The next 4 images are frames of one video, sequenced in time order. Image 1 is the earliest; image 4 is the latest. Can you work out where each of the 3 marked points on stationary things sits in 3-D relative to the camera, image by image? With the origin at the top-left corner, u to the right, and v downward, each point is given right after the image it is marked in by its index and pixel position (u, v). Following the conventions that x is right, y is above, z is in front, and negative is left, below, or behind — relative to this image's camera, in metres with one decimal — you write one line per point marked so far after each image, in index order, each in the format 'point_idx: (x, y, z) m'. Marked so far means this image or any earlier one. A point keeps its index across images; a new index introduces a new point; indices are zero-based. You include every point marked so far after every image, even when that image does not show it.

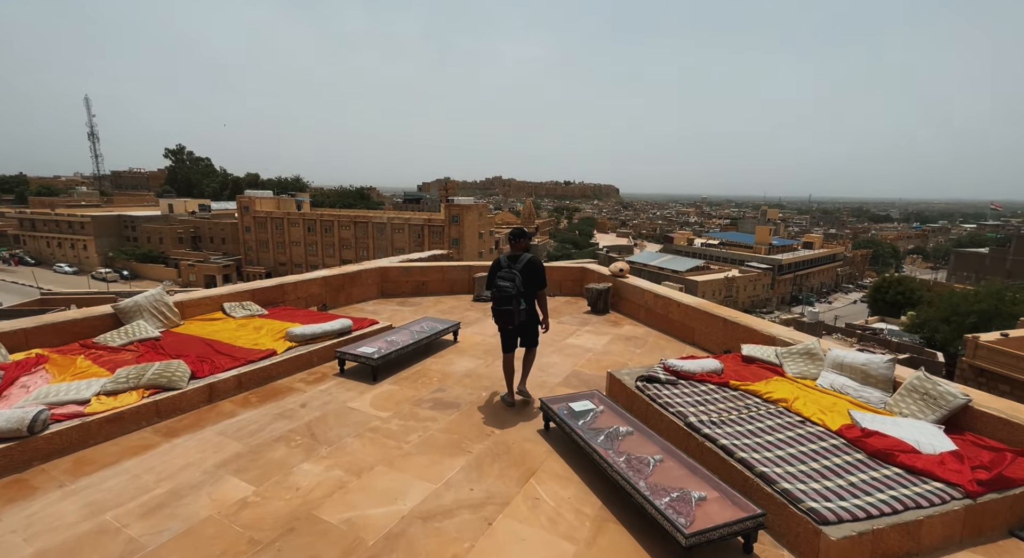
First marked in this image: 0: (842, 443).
0: (+1.8, -0.9, +2.7) m
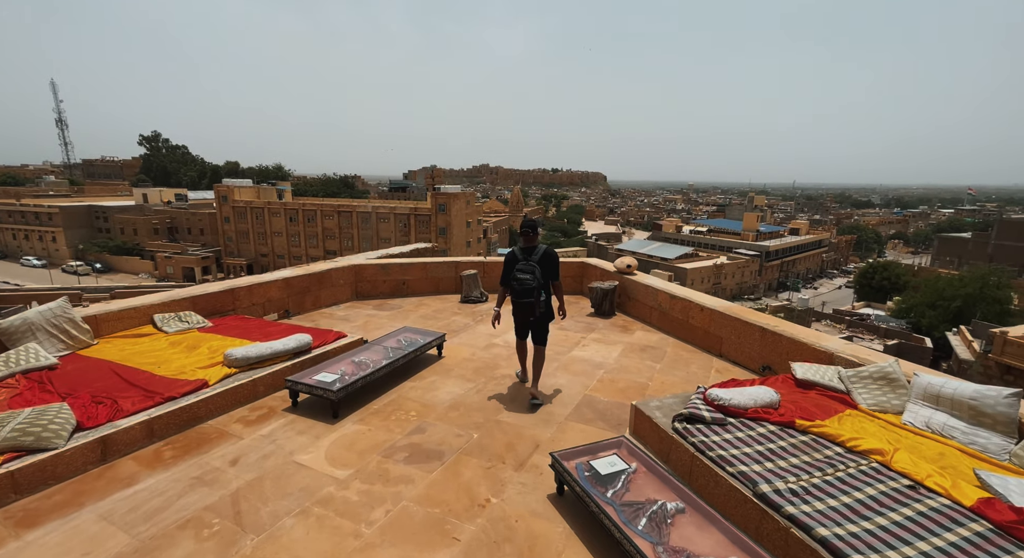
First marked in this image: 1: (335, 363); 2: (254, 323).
0: (+1.8, -0.9, +1.9) m
1: (-1.3, -0.6, +3.7) m
2: (-2.4, -0.4, +4.6) m
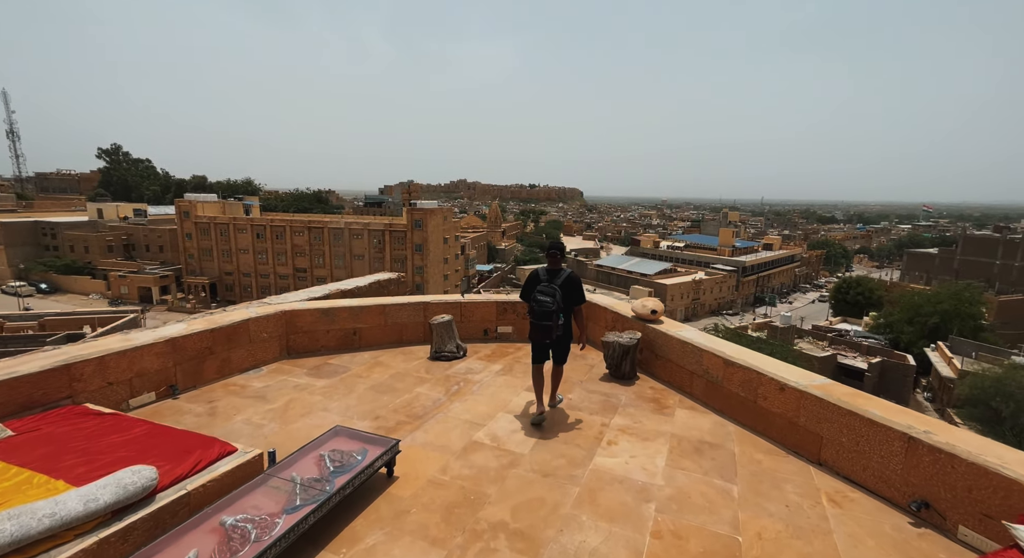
0: (+1.9, -1.3, +0.3) m
1: (-1.3, -1.0, +2.0) m
2: (-2.4, -0.8, +2.9) m
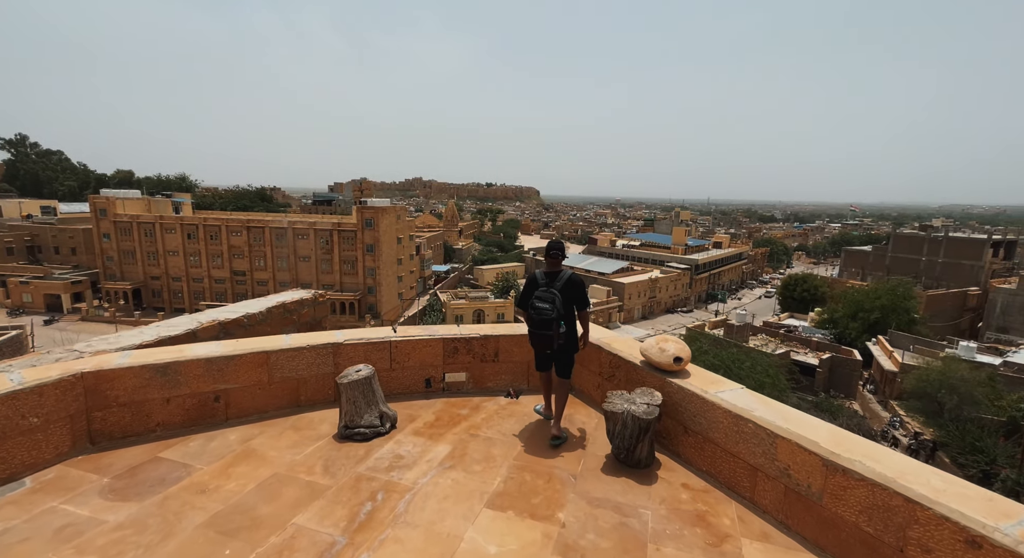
0: (+2.0, -1.5, -1.2) m
1: (-1.4, -1.3, +0.2) m
2: (-2.6, -1.1, +0.9) m
